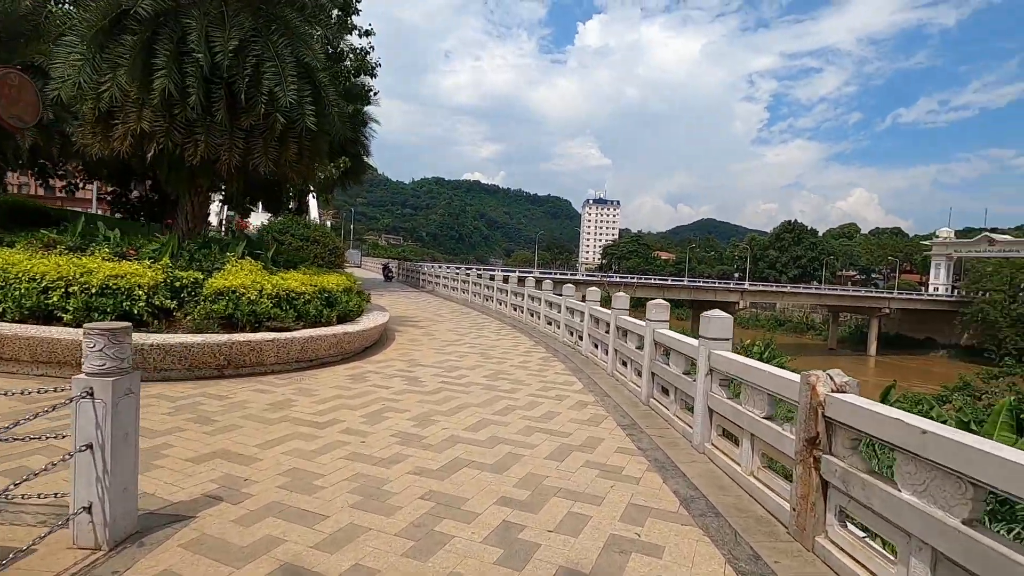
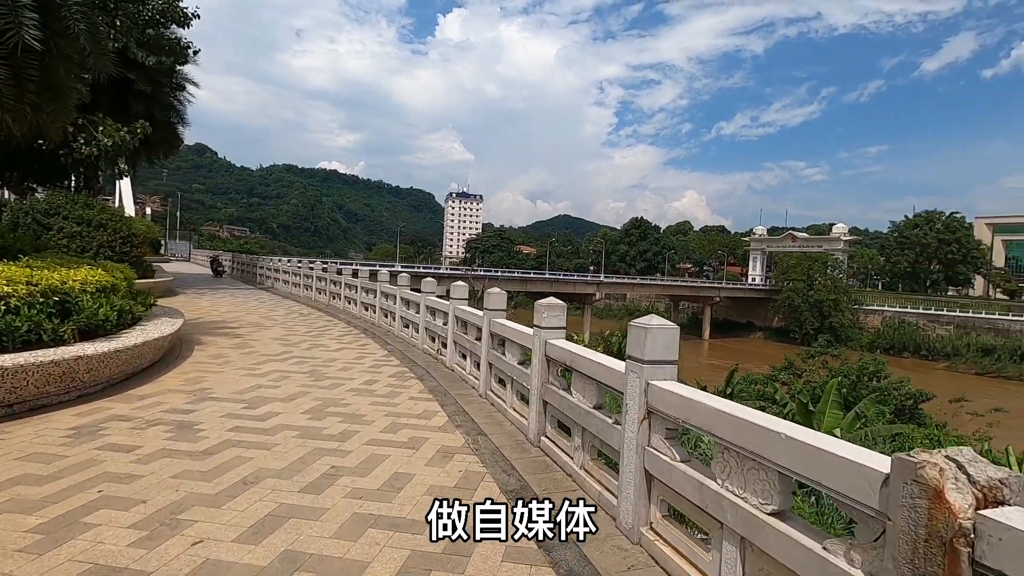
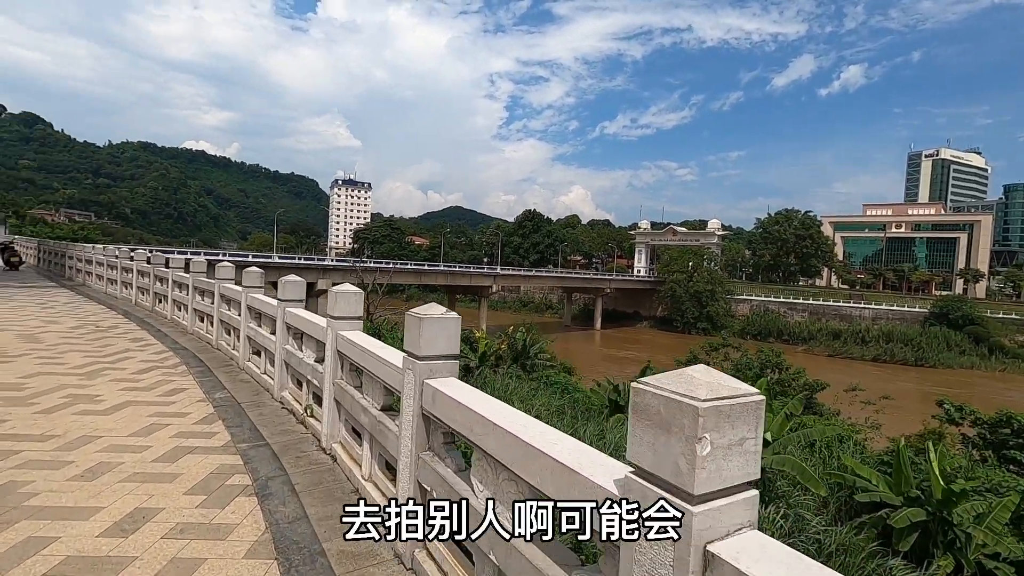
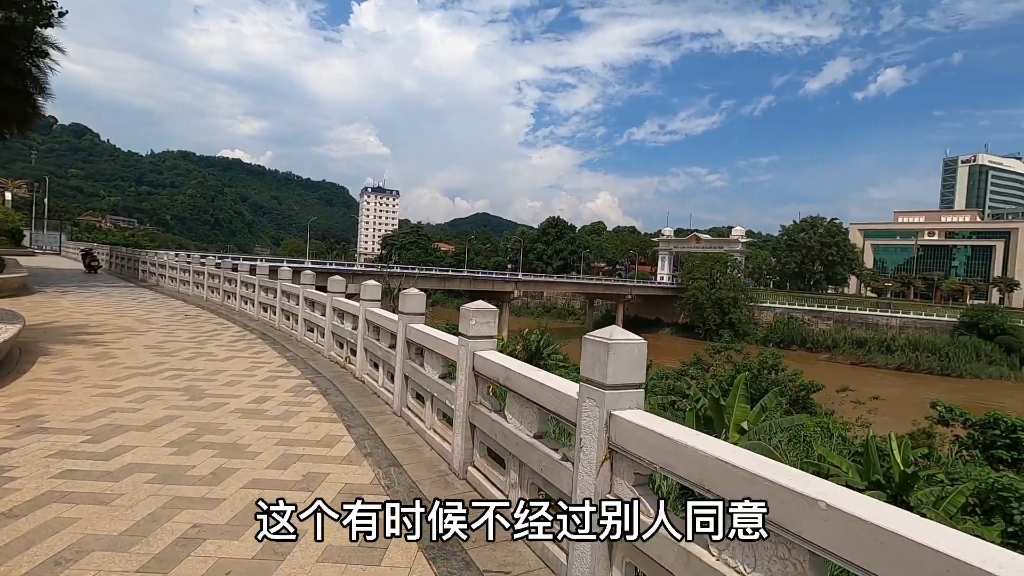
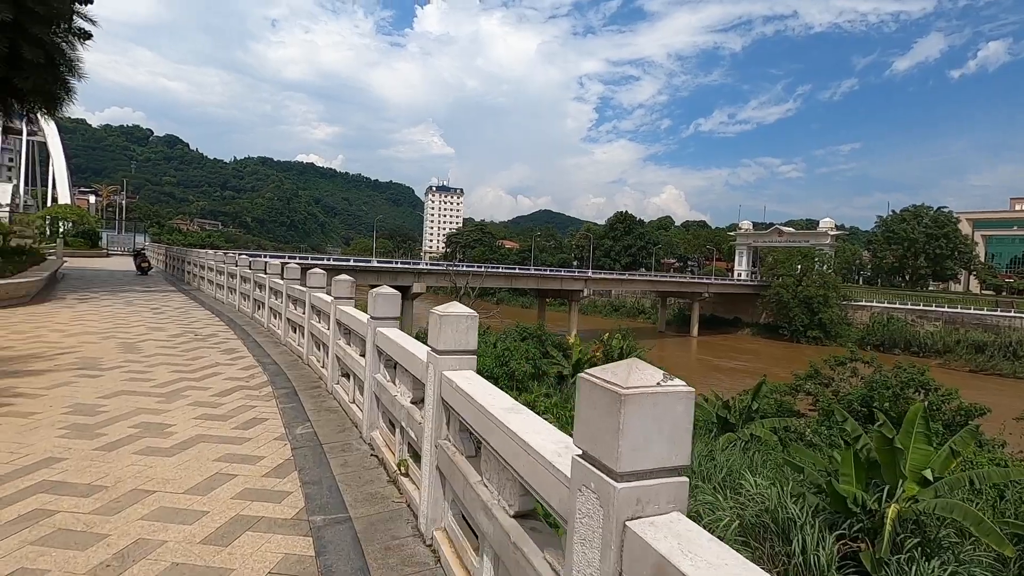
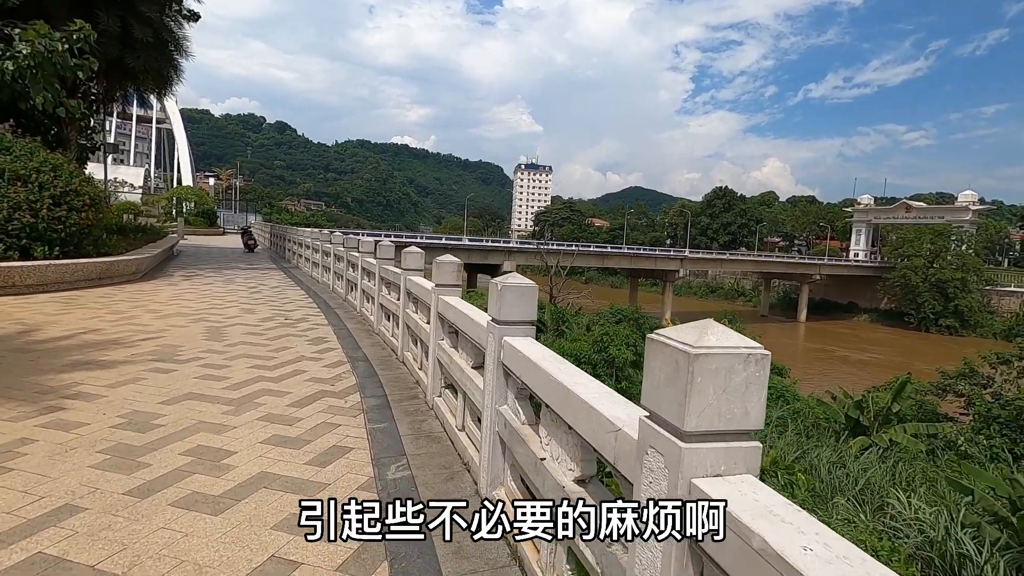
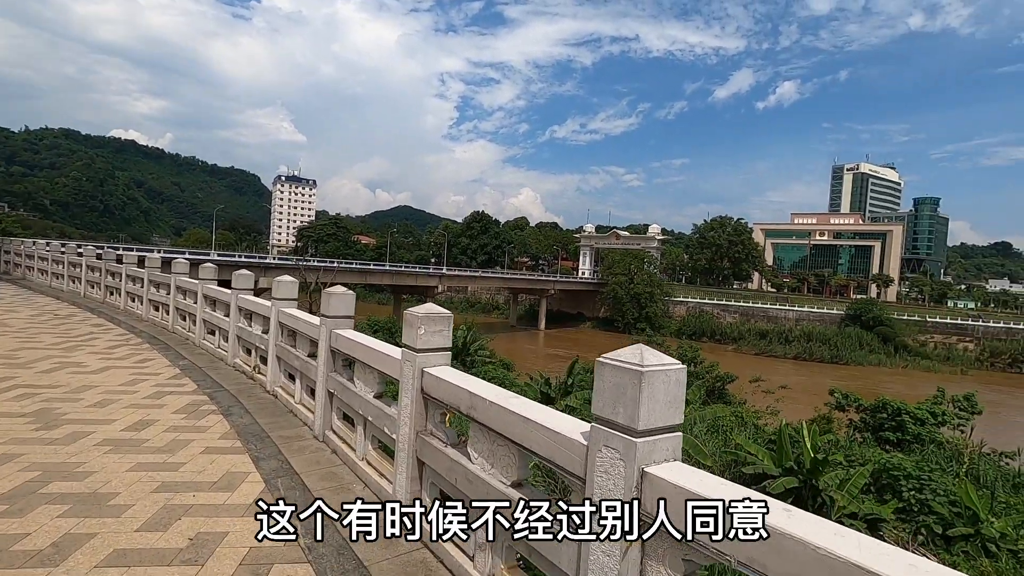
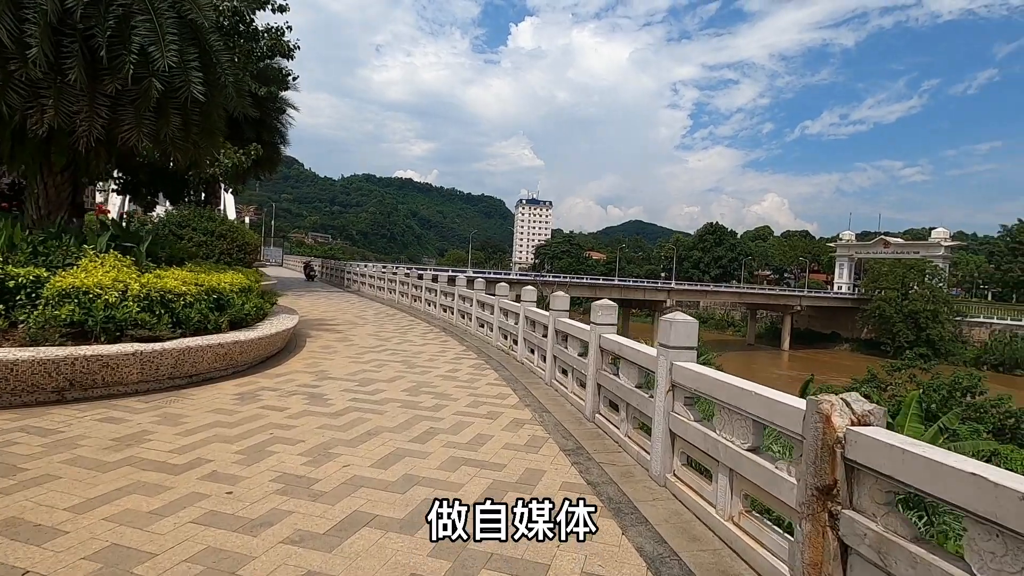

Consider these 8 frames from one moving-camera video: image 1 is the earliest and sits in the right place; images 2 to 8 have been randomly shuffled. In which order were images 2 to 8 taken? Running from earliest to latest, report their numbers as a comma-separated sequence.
8, 2, 4, 7, 3, 5, 6
